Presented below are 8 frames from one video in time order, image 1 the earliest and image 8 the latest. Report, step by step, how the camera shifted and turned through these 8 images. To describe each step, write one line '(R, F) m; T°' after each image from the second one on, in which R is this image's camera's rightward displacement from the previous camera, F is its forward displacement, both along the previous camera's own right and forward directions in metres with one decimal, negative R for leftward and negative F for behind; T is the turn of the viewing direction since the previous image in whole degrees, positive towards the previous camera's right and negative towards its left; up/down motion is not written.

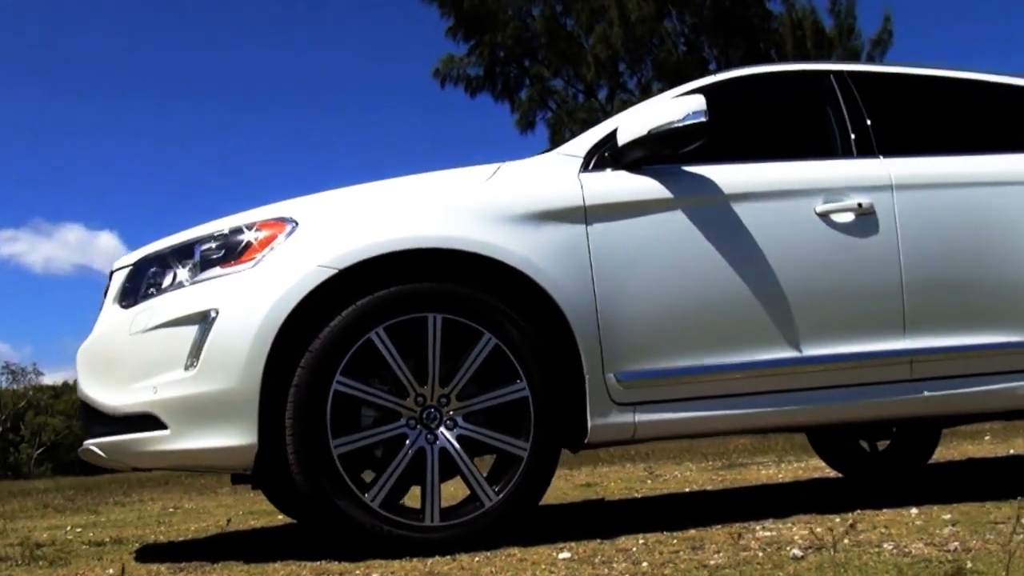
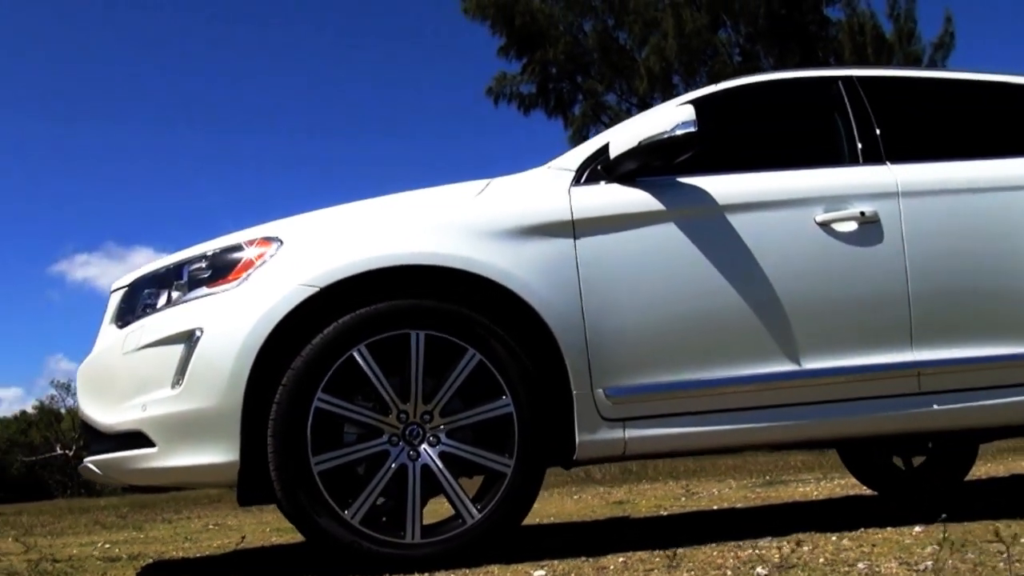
(+0.3, 0.0) m; -4°
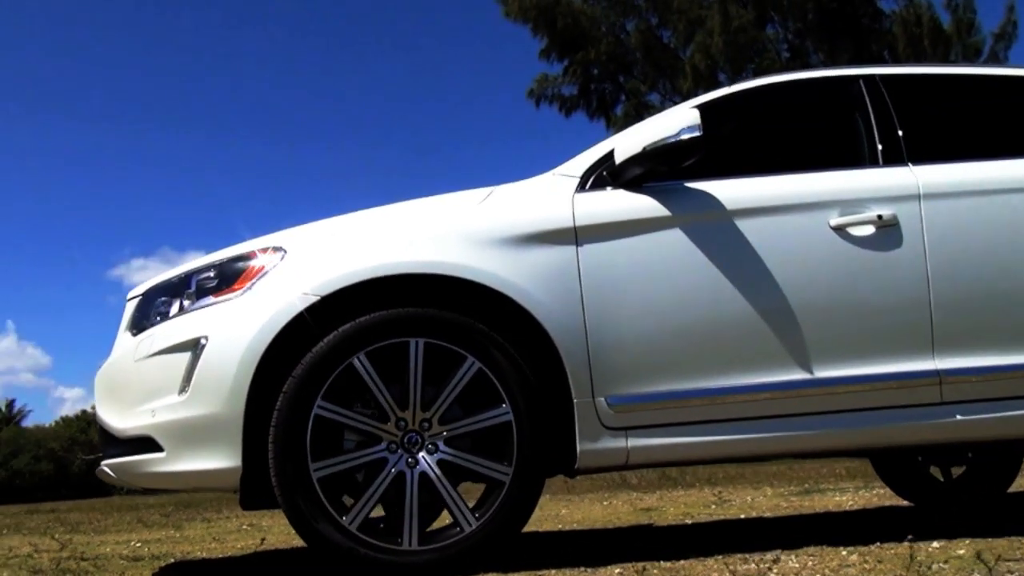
(+0.2, 0.0) m; -3°
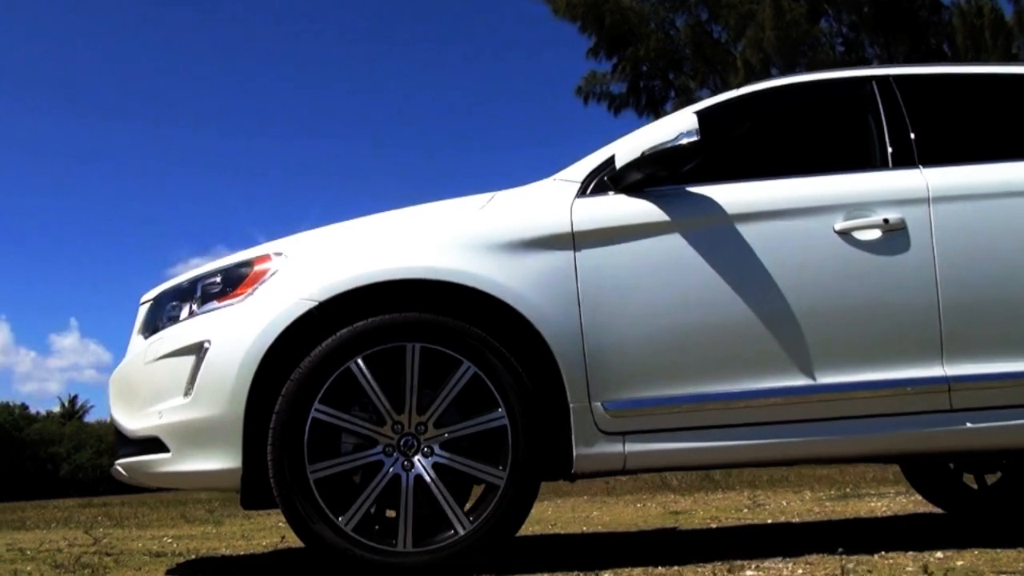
(+0.2, 0.0) m; -3°
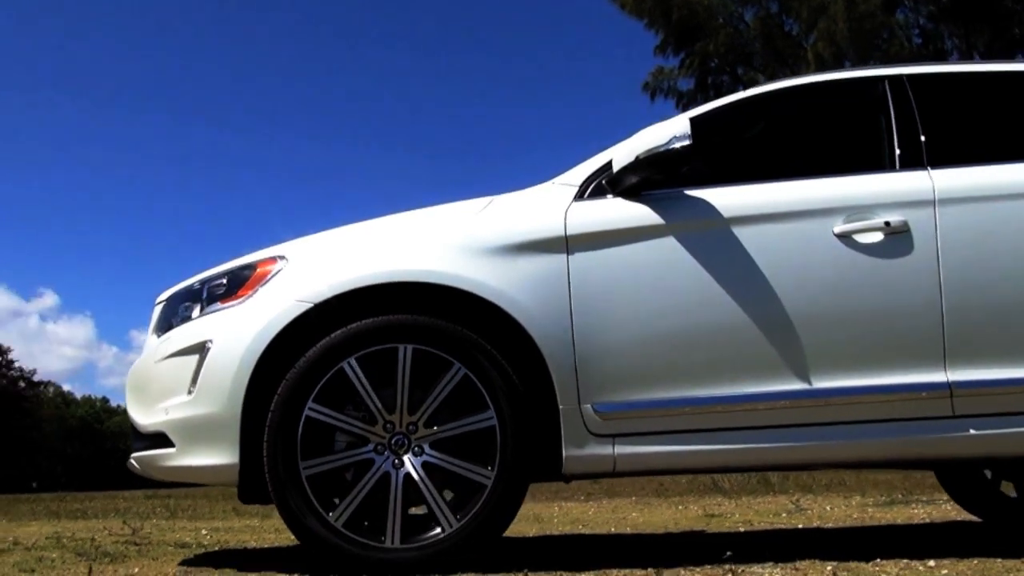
(+0.3, 0.0) m; -4°
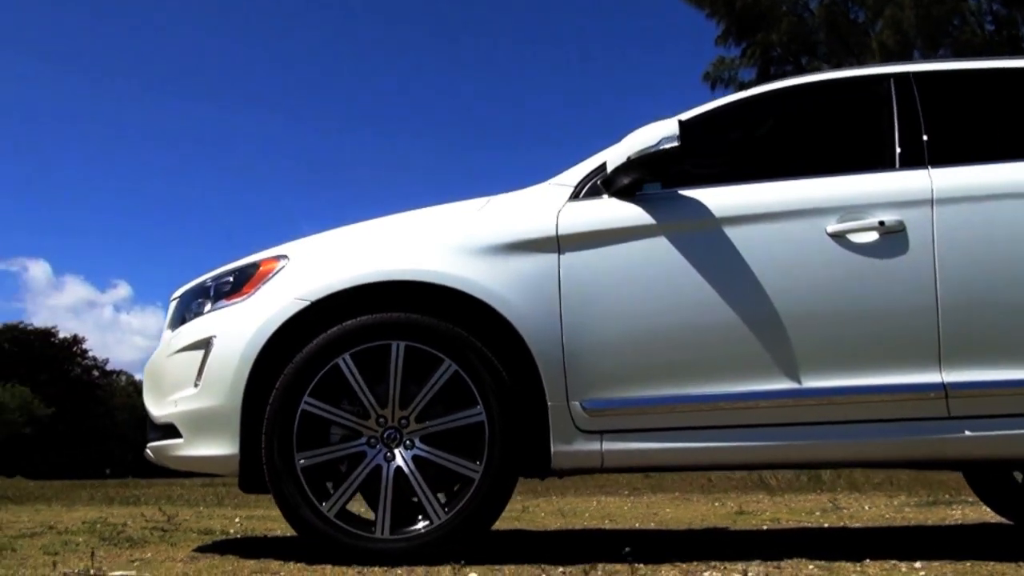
(+0.3, -0.1) m; -4°
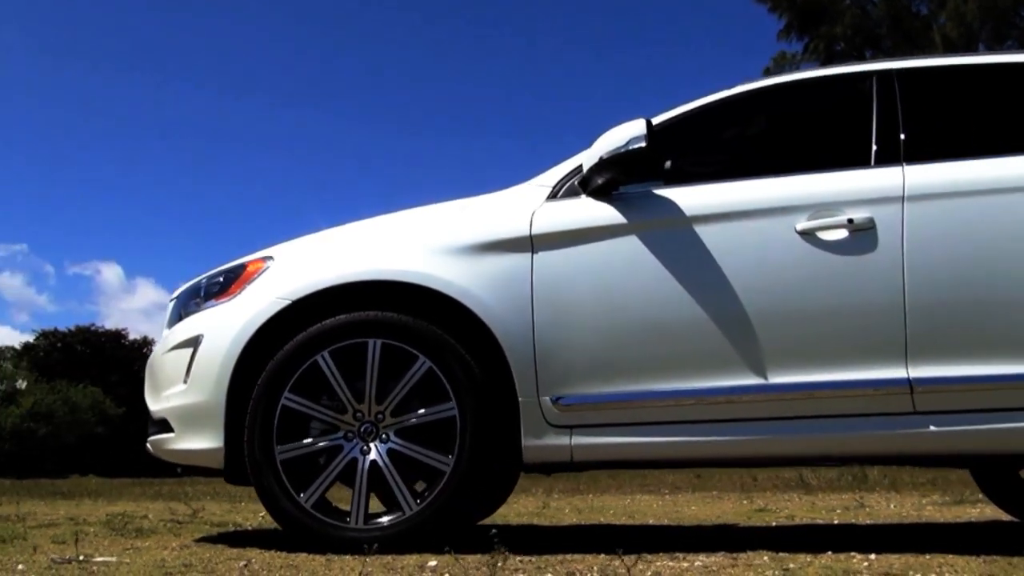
(+0.3, -0.1) m; -4°
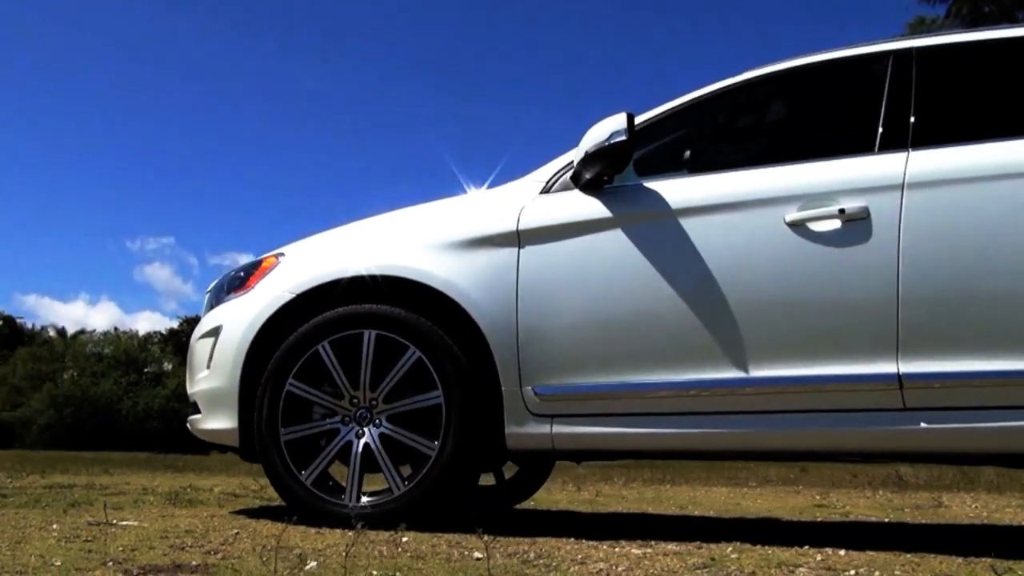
(+0.6, -0.1) m; -8°
